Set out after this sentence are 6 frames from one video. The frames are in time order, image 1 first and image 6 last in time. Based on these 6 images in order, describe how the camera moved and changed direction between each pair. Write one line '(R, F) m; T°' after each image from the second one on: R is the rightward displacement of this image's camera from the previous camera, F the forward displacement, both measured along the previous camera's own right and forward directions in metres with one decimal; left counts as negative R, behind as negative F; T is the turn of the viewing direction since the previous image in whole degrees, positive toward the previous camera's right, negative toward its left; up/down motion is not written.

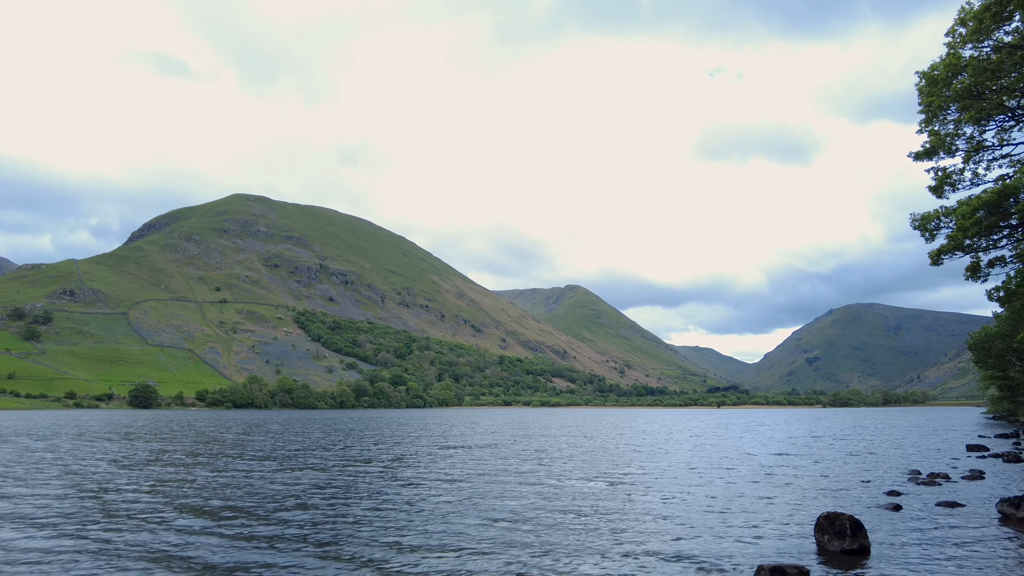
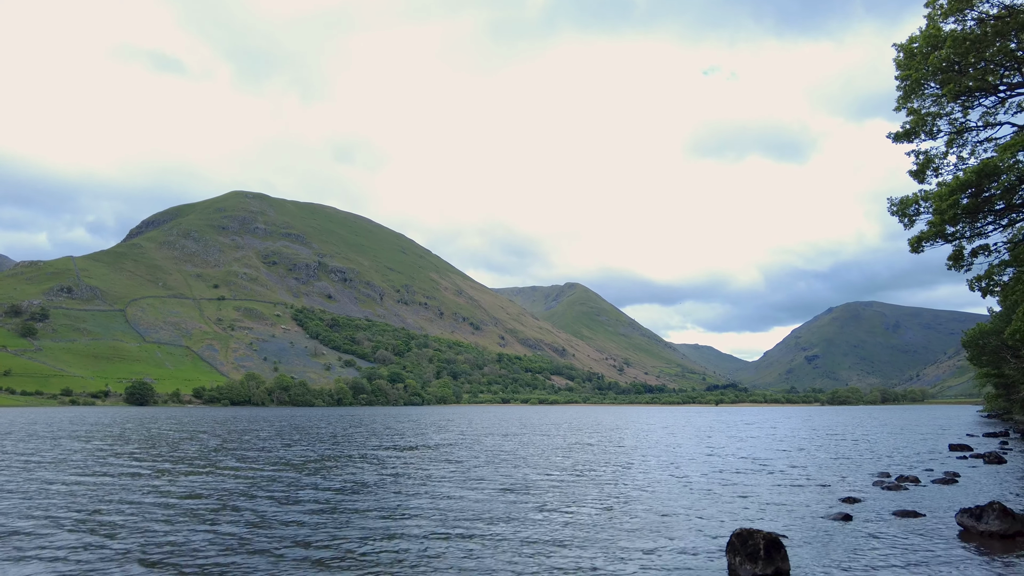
(+1.4, +1.1) m; 0°
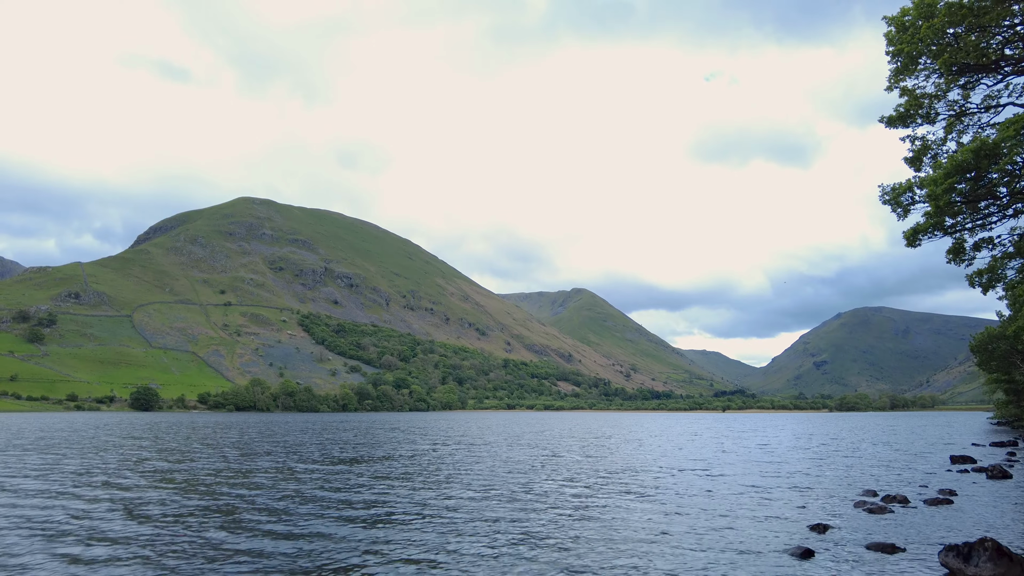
(+1.3, +1.3) m; -1°
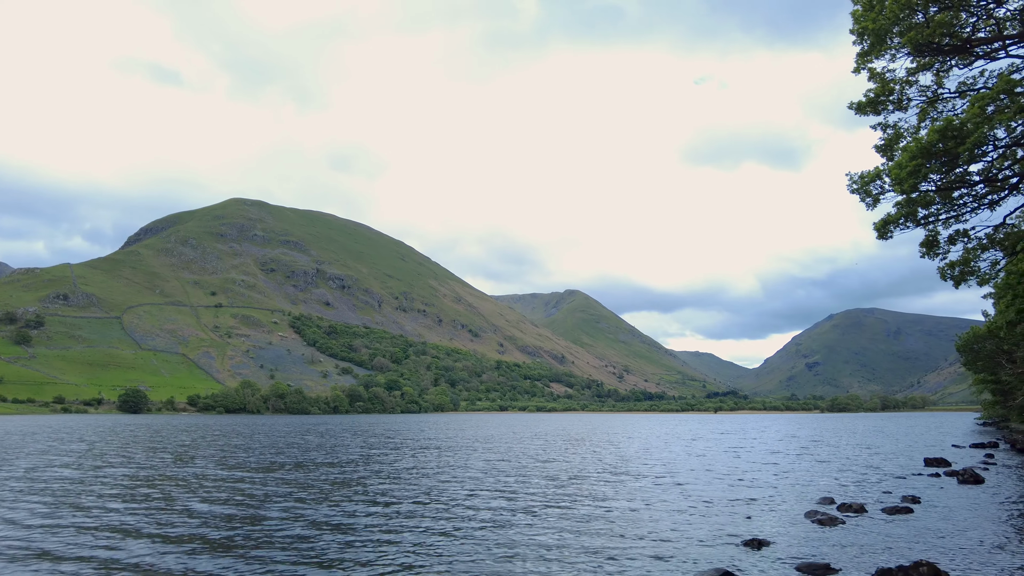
(+1.1, +0.9) m; +1°
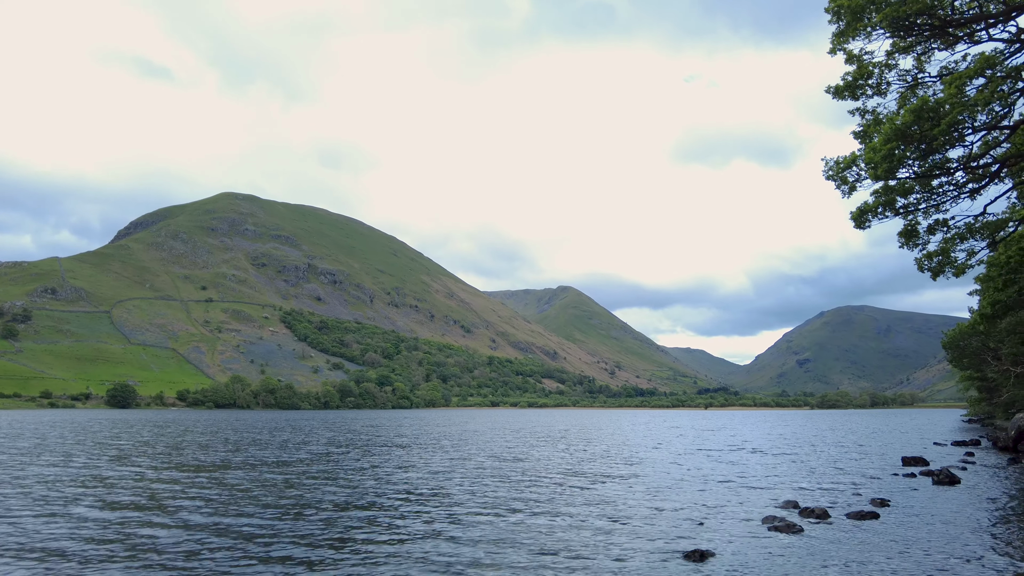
(+0.8, +0.7) m; +1°
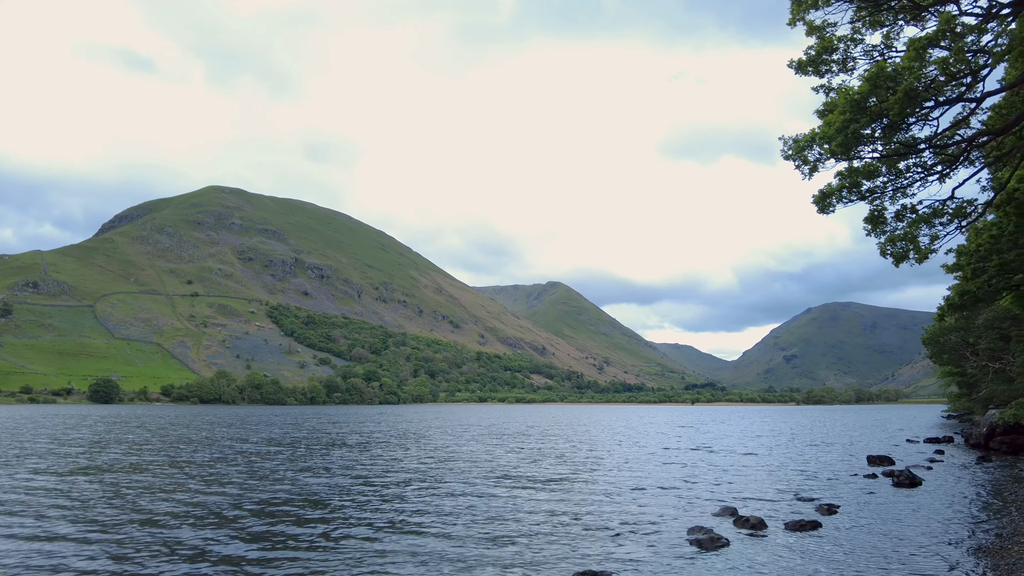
(+1.1, +1.0) m; +1°
